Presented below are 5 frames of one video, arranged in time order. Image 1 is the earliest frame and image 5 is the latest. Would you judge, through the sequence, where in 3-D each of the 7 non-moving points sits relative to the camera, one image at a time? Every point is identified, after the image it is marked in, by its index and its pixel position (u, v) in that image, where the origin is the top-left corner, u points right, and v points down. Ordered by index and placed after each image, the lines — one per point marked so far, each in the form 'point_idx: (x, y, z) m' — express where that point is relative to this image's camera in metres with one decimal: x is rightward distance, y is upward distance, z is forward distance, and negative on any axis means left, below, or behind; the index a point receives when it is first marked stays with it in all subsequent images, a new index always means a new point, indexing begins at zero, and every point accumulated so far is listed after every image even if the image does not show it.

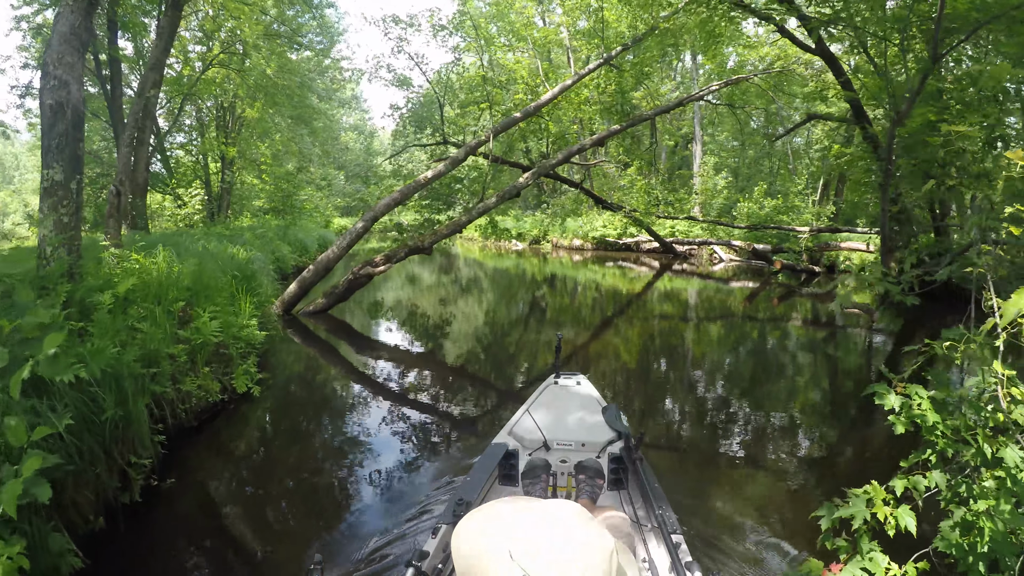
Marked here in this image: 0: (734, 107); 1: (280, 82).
0: (+5.9, +4.7, +14.0) m
1: (-6.4, +5.8, +15.3) m
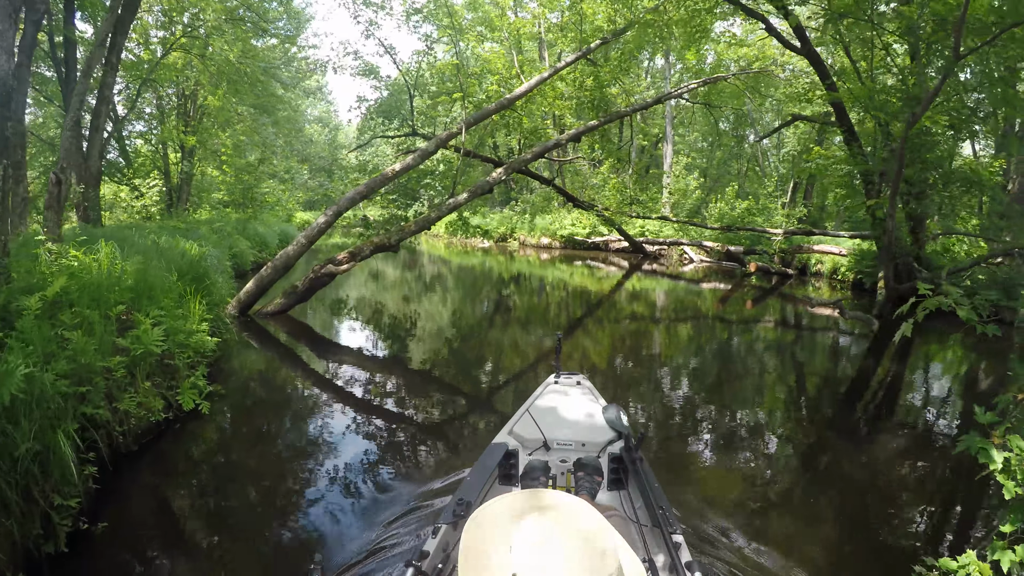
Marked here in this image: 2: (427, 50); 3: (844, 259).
0: (+5.2, +4.7, +14.1) m
1: (-7.1, +5.9, +14.7) m
2: (-1.7, +4.7, +10.6) m
3: (+9.5, +0.8, +15.3) m
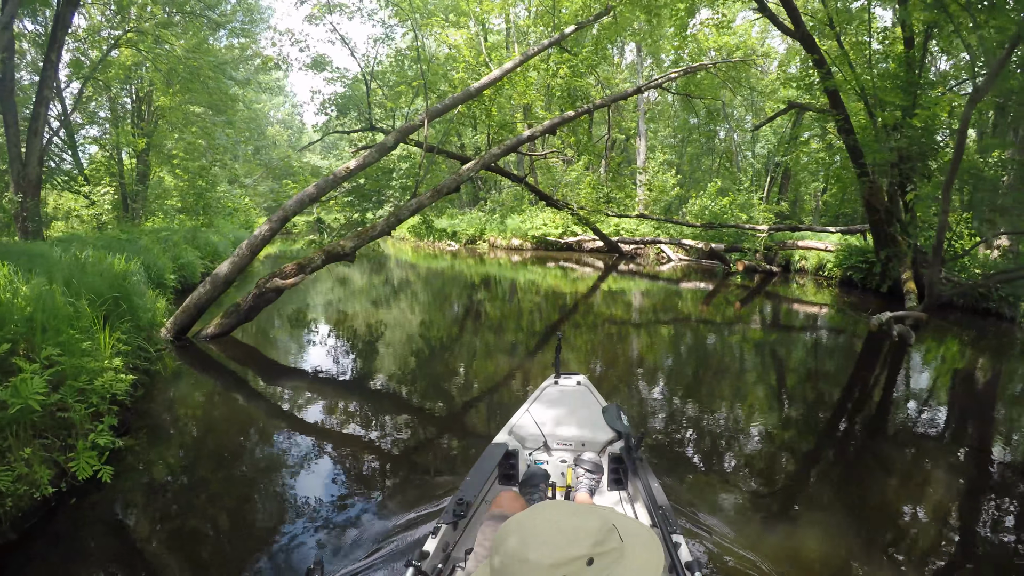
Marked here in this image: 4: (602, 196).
0: (+4.4, +4.8, +13.8) m
1: (-7.9, +5.6, +13.8) m
2: (-2.3, +4.6, +10.0) m
3: (+8.8, +1.0, +15.3) m
4: (+2.6, +2.7, +15.5) m
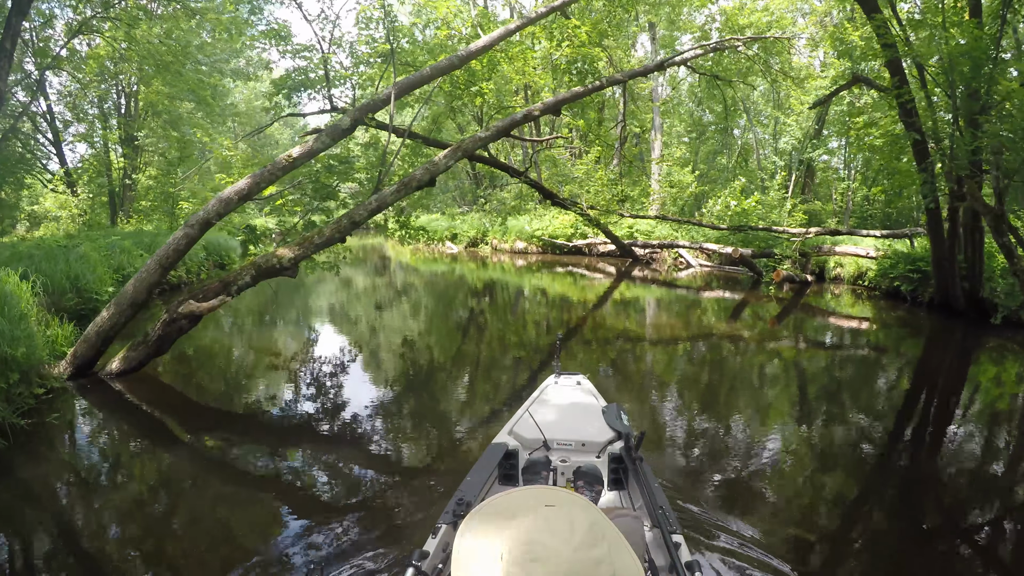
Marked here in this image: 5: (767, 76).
0: (+4.5, +4.6, +12.7) m
1: (-7.8, +5.5, +12.9) m
2: (-2.3, +4.4, +9.1) m
3: (+8.9, +0.8, +14.1) m
4: (+2.7, +2.5, +14.5) m
5: (+6.0, +4.9, +12.8) m
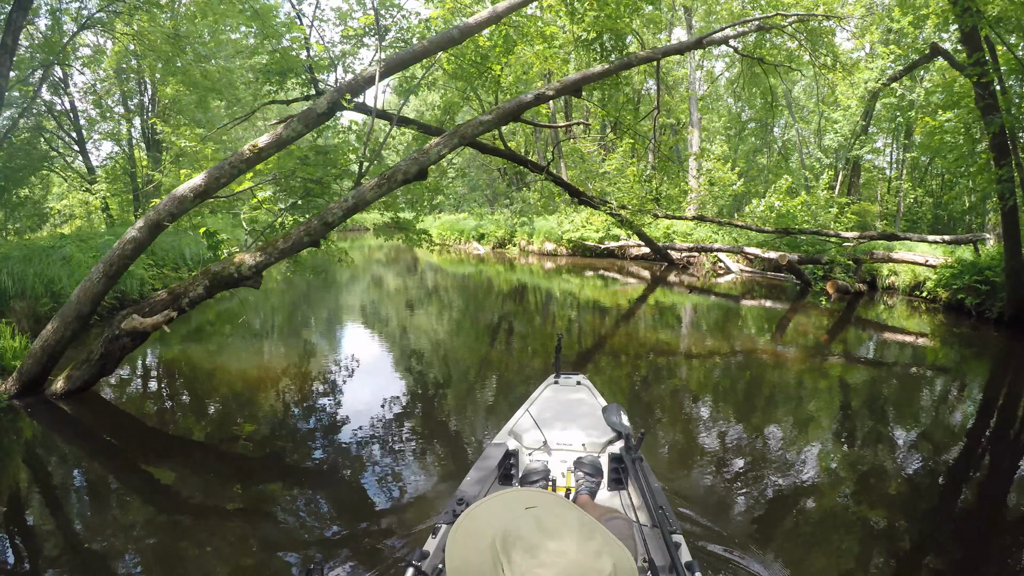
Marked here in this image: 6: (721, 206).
0: (+5.1, +4.5, +11.9) m
1: (-7.2, +5.5, +12.7) m
2: (-1.9, +4.3, +8.6) m
3: (+9.5, +0.6, +13.0) m
4: (+3.4, +2.4, +13.7) m
5: (+6.6, +4.8, +11.8) m
6: (+7.3, +2.9, +19.2) m
